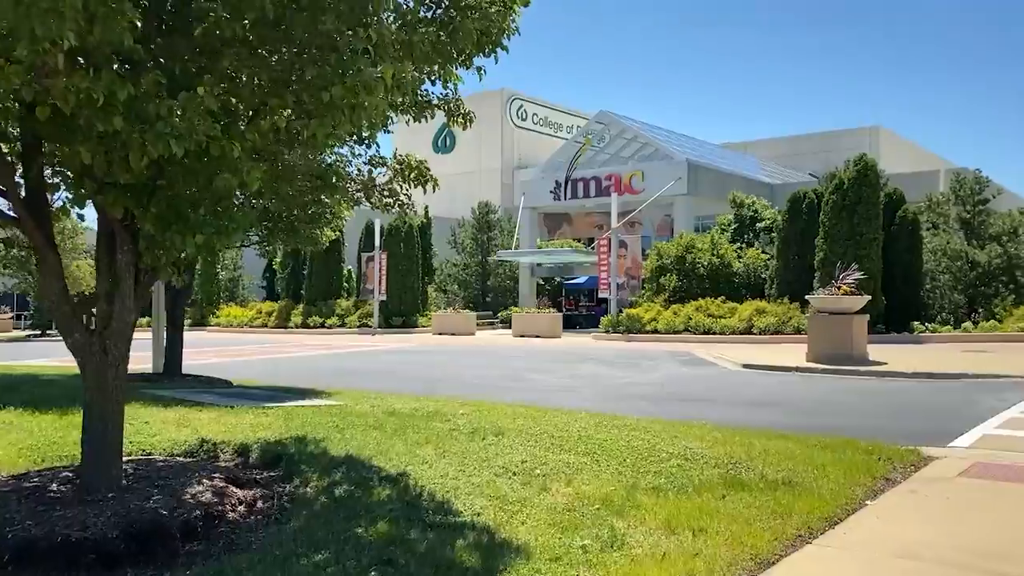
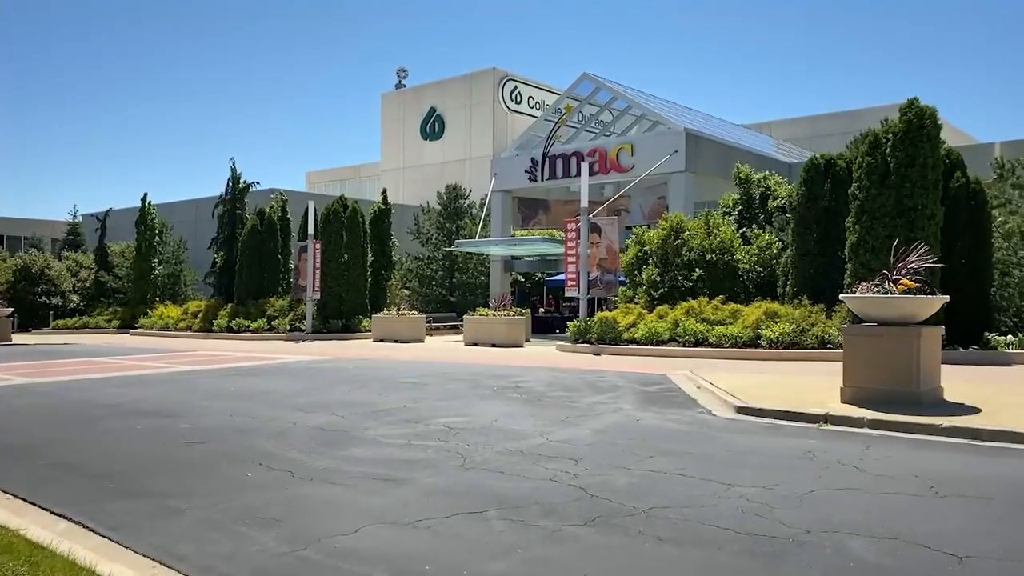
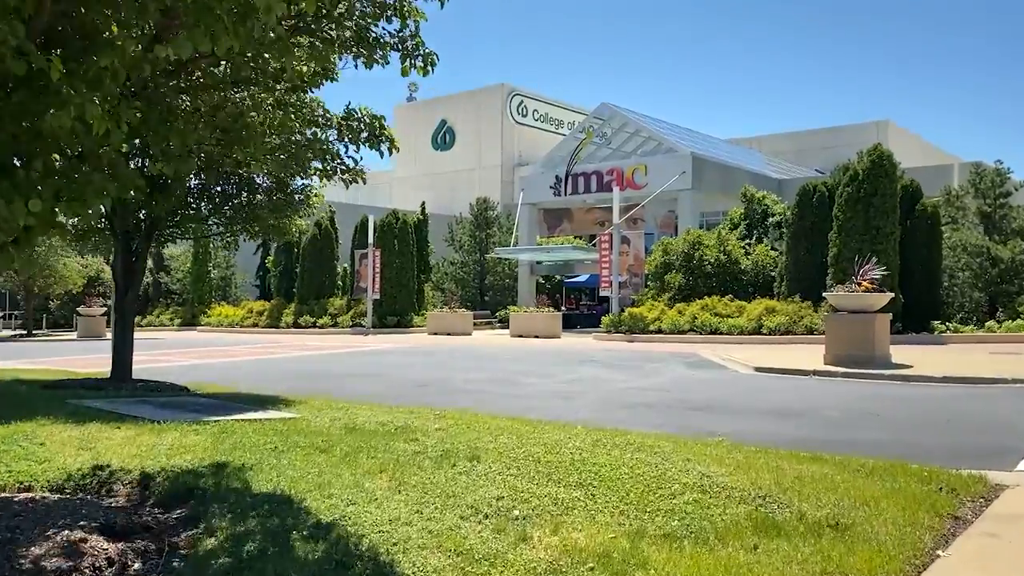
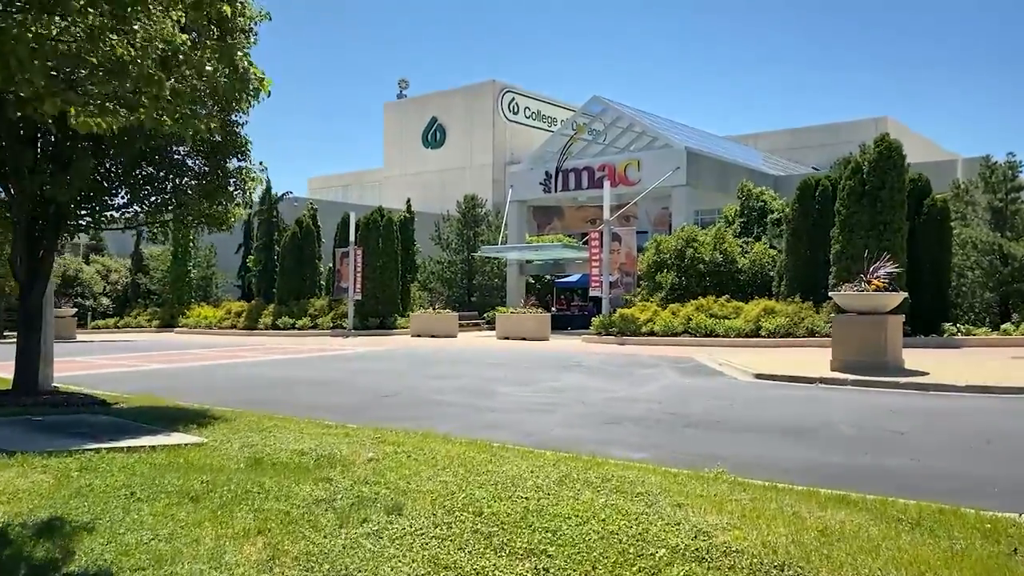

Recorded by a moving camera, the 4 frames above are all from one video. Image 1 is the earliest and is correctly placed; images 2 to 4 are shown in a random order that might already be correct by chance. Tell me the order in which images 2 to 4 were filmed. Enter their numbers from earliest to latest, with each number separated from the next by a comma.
3, 4, 2
